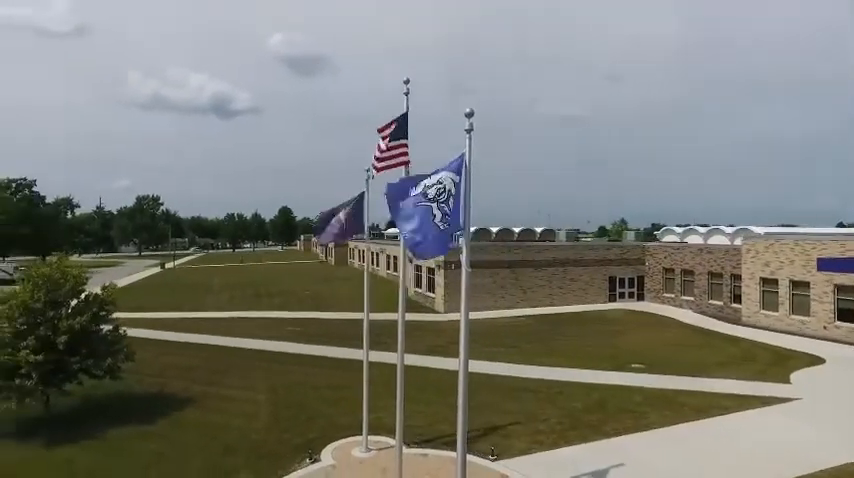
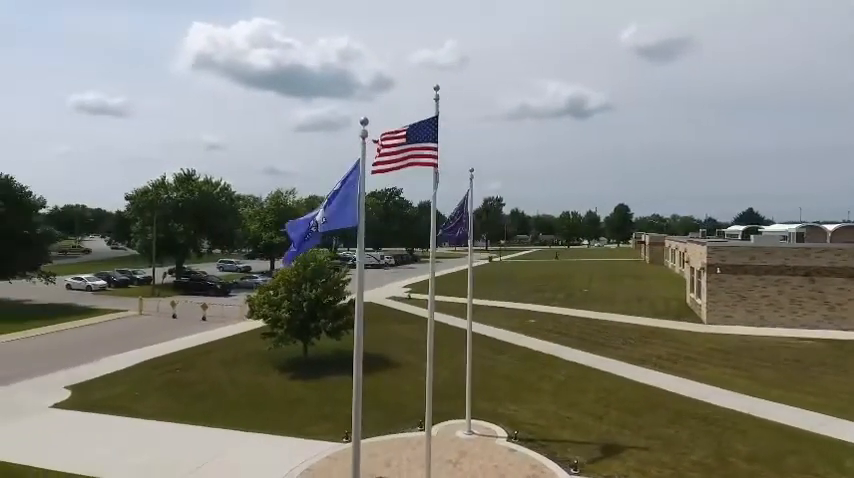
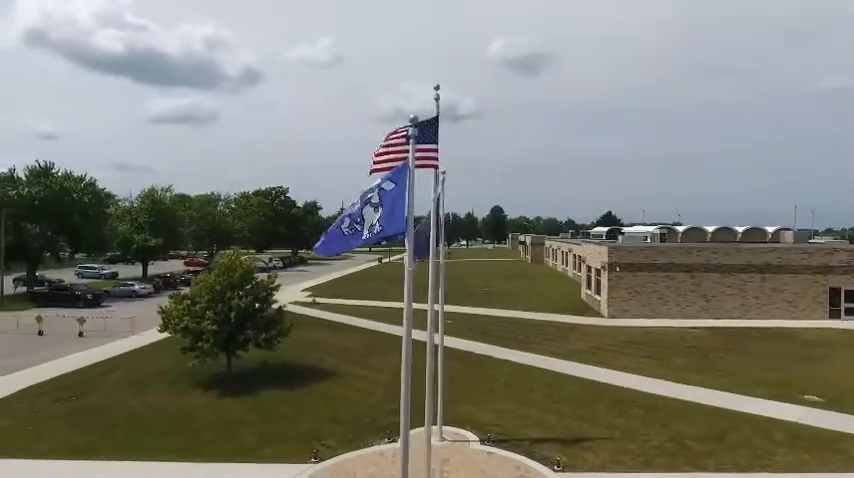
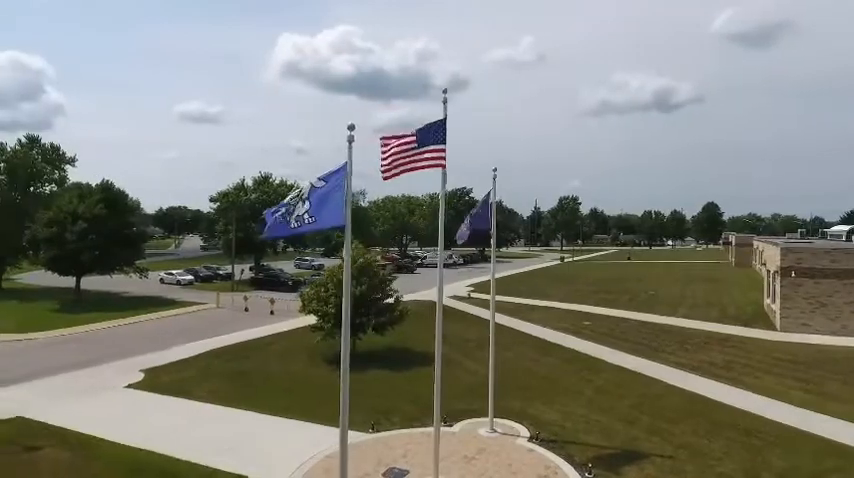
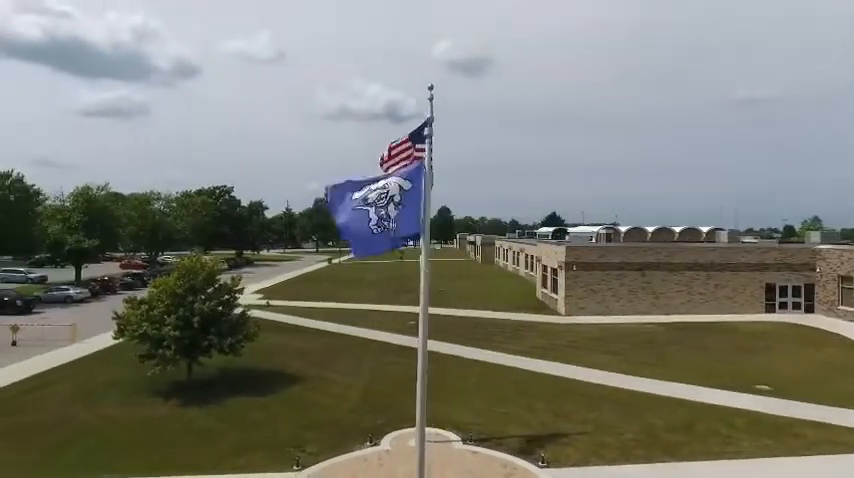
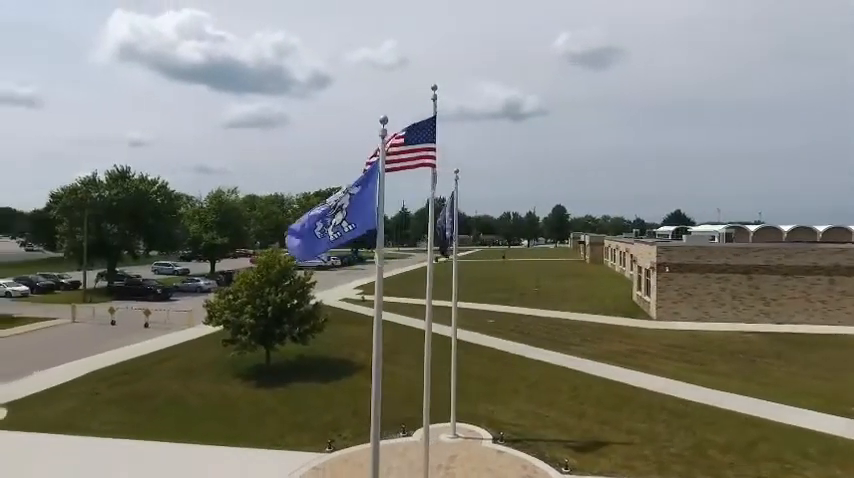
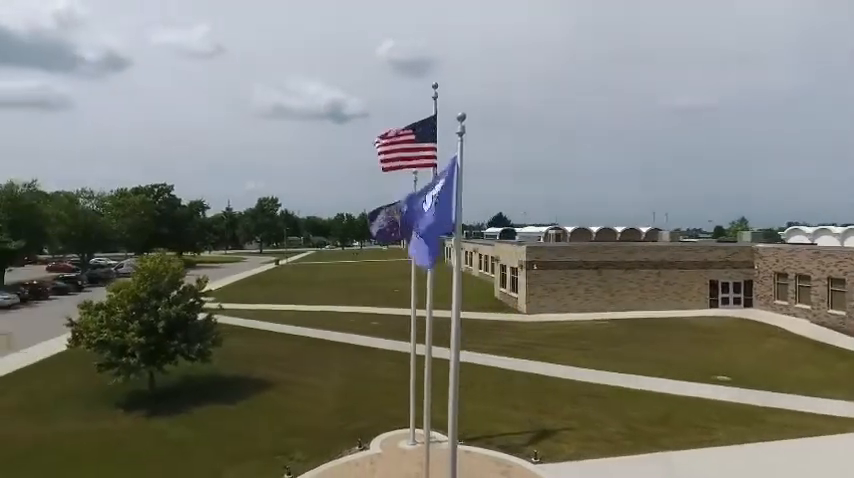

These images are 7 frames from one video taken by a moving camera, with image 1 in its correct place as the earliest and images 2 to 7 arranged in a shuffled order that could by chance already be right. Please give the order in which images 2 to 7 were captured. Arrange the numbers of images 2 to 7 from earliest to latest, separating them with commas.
7, 5, 3, 6, 2, 4
